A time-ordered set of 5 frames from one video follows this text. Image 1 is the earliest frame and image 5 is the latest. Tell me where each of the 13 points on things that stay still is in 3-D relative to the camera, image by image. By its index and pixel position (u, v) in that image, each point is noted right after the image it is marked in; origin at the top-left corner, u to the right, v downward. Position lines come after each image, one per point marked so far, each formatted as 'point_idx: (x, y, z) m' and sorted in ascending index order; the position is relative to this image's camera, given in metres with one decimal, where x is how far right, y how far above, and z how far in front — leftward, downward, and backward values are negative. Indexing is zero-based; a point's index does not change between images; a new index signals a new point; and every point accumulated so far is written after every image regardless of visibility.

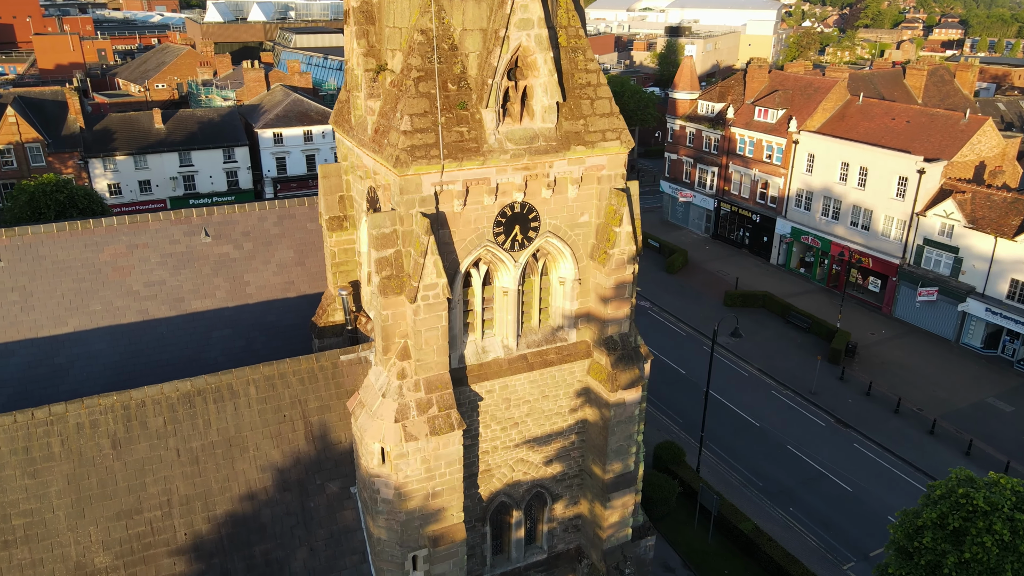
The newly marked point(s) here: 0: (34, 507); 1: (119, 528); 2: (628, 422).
0: (-9.5, -4.4, +14.5) m
1: (-8.0, -4.9, +14.9) m
2: (+2.8, -3.2, +17.4) m
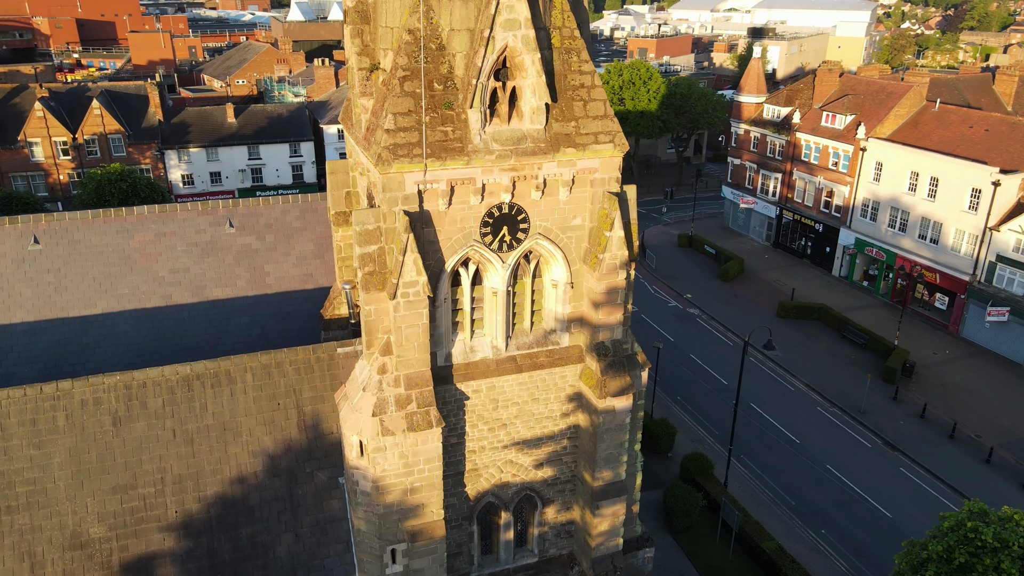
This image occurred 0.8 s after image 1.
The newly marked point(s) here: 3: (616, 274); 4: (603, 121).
0: (-10.1, -4.0, +15.4) m
1: (-8.6, -4.6, +15.7) m
2: (+2.5, -3.4, +17.1) m
3: (+2.3, +0.3, +16.1) m
4: (+1.9, +3.5, +15.3) m
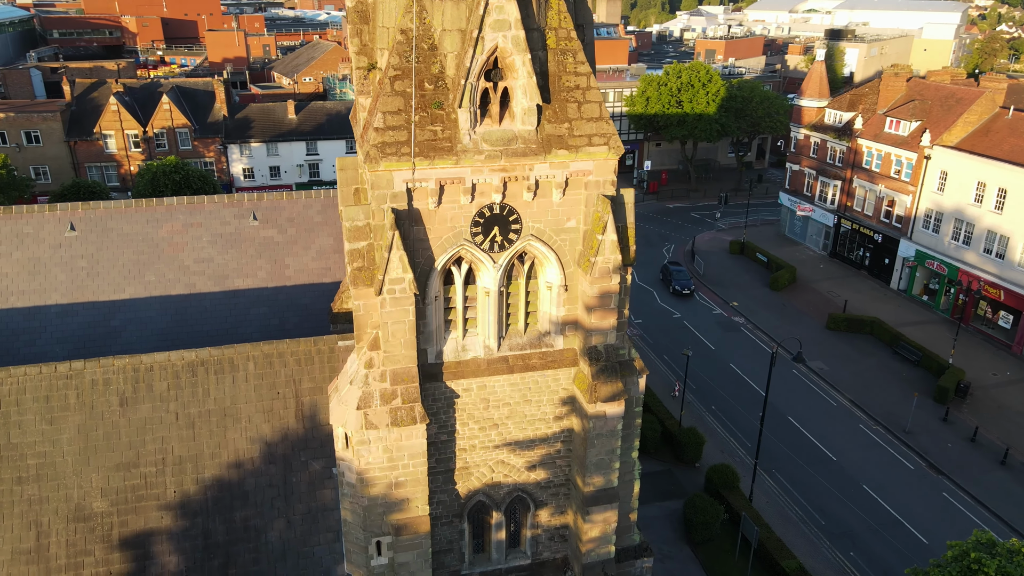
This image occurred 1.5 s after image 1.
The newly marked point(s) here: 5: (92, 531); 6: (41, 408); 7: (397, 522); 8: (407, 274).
0: (-10.4, -3.6, +16.3) m
1: (-8.9, -4.3, +16.4) m
2: (+2.3, -3.5, +16.9) m
3: (+2.1, +0.2, +15.9) m
4: (+1.8, +3.4, +15.1) m
5: (-9.3, -5.4, +16.1) m
6: (-10.7, -2.7, +16.5) m
7: (-2.5, -5.2, +16.1) m
8: (-2.1, +0.3, +14.6) m
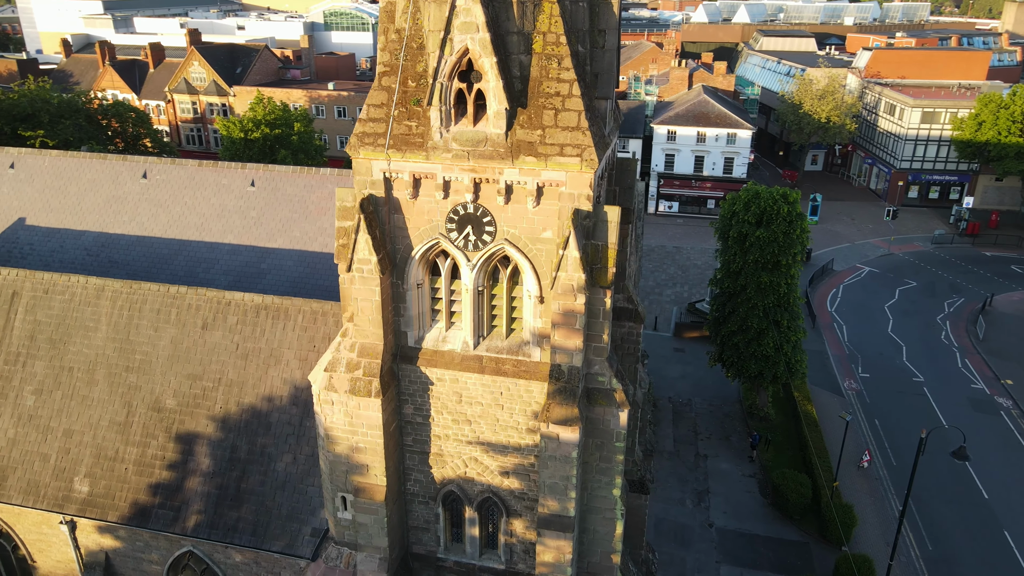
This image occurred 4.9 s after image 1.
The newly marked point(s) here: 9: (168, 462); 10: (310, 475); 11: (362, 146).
0: (-10.4, -1.8, +20.9) m
1: (-9.1, -2.7, +20.4) m
2: (+1.2, -3.8, +16.1) m
3: (+1.3, -0.2, +15.1) m
4: (+1.2, +3.1, +14.4) m
5: (-9.8, -3.7, +20.3) m
6: (-10.4, -0.8, +21.1) m
7: (-3.7, -4.7, +17.5) m
8: (-3.0, +0.7, +15.7) m
9: (-9.4, -4.8, +20.0) m
10: (-5.3, -4.9, +19.2) m
11: (-3.2, +3.0, +15.3) m
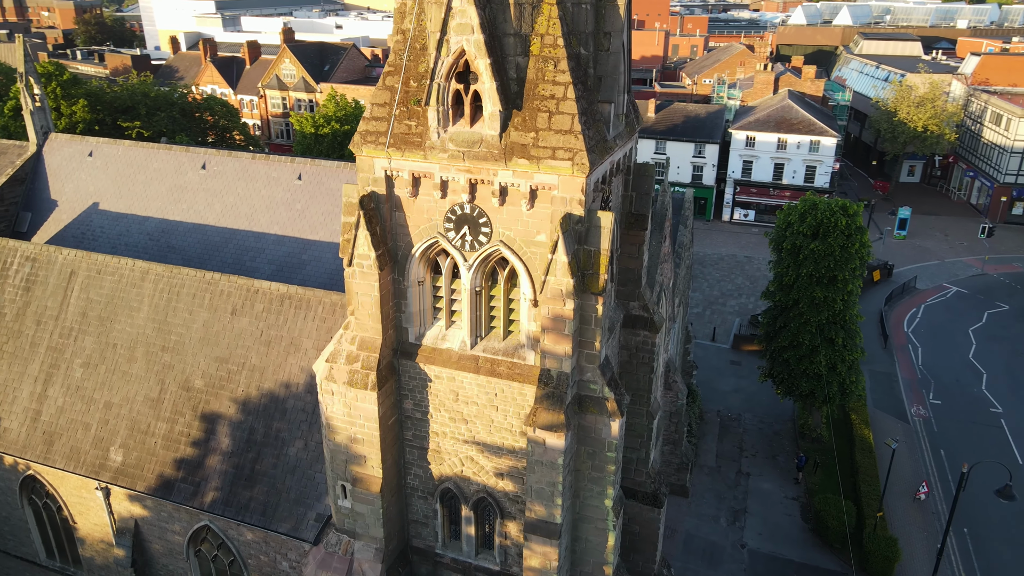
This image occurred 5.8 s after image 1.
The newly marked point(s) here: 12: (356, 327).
0: (-9.9, -1.3, +22.0) m
1: (-8.8, -2.3, +21.4) m
2: (+0.9, -3.9, +15.9) m
3: (+1.0, -0.3, +14.9) m
4: (+1.0, +3.0, +14.2) m
5: (-9.5, -3.3, +21.4) m
6: (-9.9, -0.4, +22.2) m
7: (-3.9, -4.6, +17.9) m
8: (-3.1, +0.8, +16.0) m
9: (-9.2, -4.4, +21.0) m
10: (-5.3, -4.7, +19.8) m
11: (-3.2, +3.1, +15.7) m
12: (-3.6, -0.9, +16.9) m
